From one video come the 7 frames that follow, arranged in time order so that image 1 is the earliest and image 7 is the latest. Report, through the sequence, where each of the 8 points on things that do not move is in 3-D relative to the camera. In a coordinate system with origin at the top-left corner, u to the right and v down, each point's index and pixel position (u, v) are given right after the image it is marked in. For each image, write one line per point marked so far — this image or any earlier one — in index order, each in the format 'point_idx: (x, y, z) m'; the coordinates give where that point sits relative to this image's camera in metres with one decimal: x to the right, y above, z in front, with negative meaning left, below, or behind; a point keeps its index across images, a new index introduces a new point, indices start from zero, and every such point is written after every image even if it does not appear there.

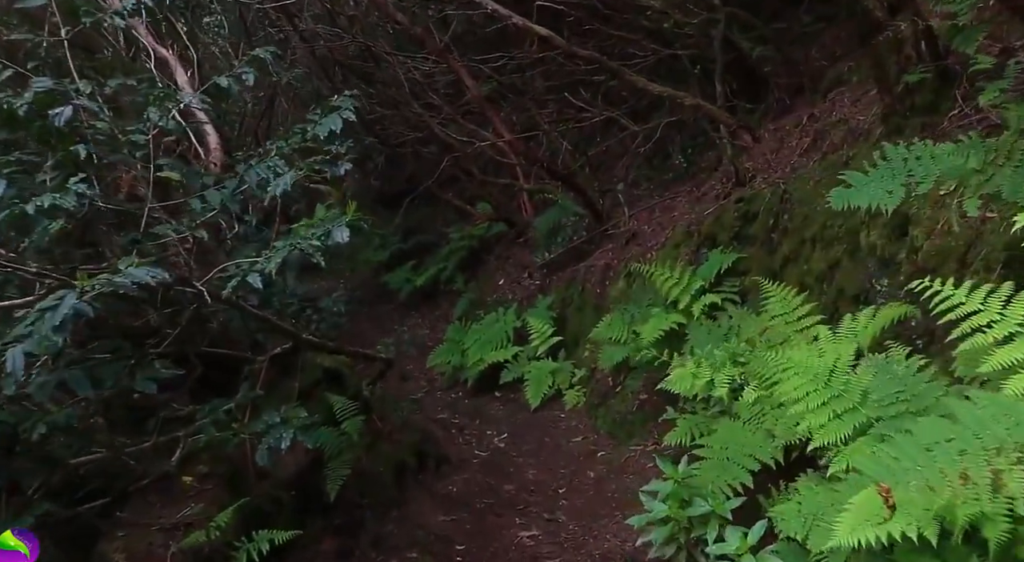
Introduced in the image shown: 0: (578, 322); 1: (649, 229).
0: (+0.7, -0.4, +9.8) m
1: (+1.5, +0.6, +9.7) m
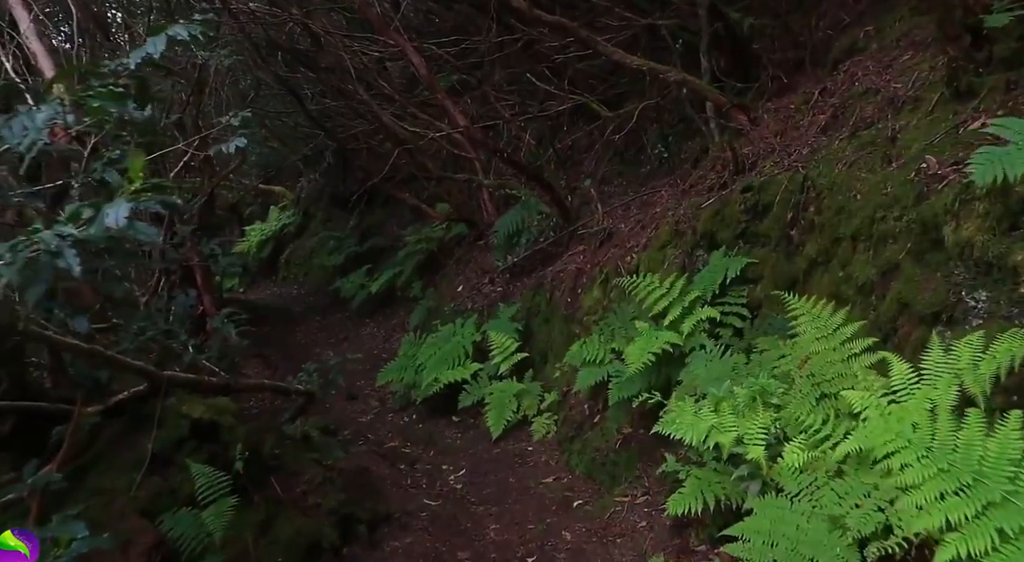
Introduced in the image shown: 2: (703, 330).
0: (+0.3, -0.5, +8.5) m
1: (+1.1, +0.5, +8.4) m
2: (+1.1, -0.3, +5.3) m
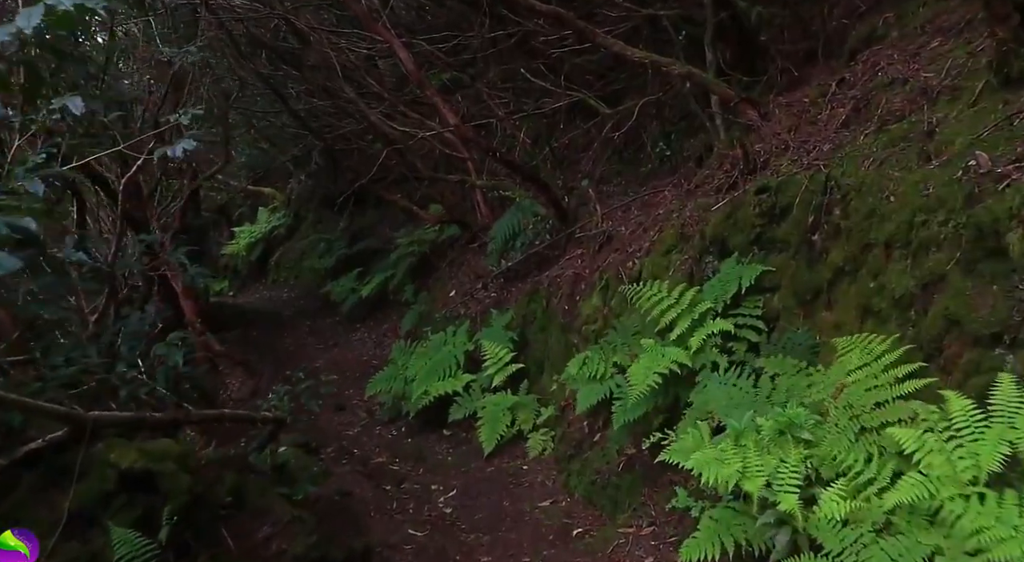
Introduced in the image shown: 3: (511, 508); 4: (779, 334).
0: (+0.3, -0.6, +8.0) m
1: (+1.0, +0.4, +8.0) m
2: (+1.1, -0.4, +4.8) m
3: (0.0, -1.5, +6.0) m
4: (+1.4, -0.3, +4.7) m
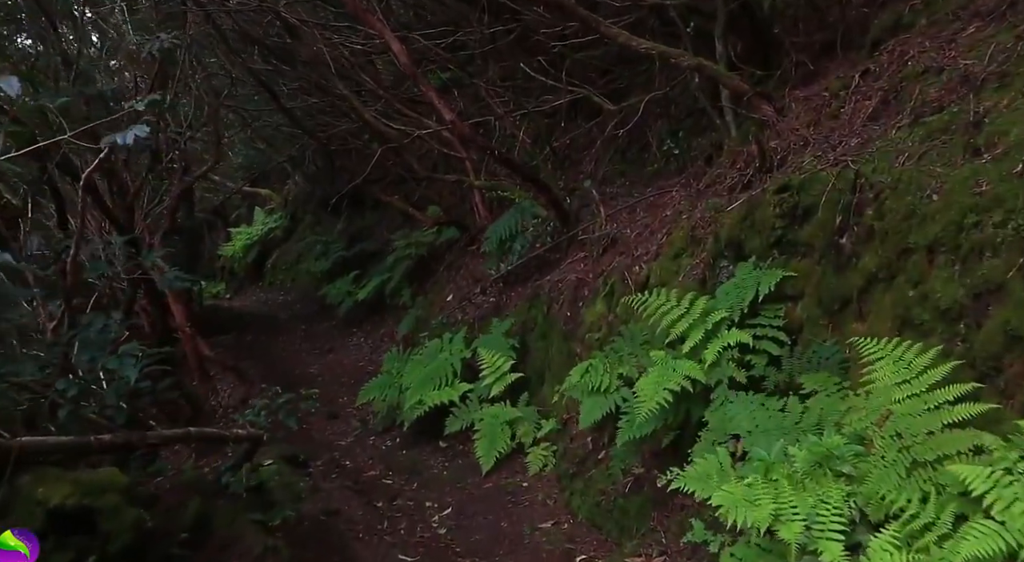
0: (+0.3, -0.6, +7.6) m
1: (+1.0, +0.4, +7.5) m
2: (+1.1, -0.4, +4.4) m
3: (0.0, -1.5, +5.6) m
4: (+1.4, -0.3, +4.3) m
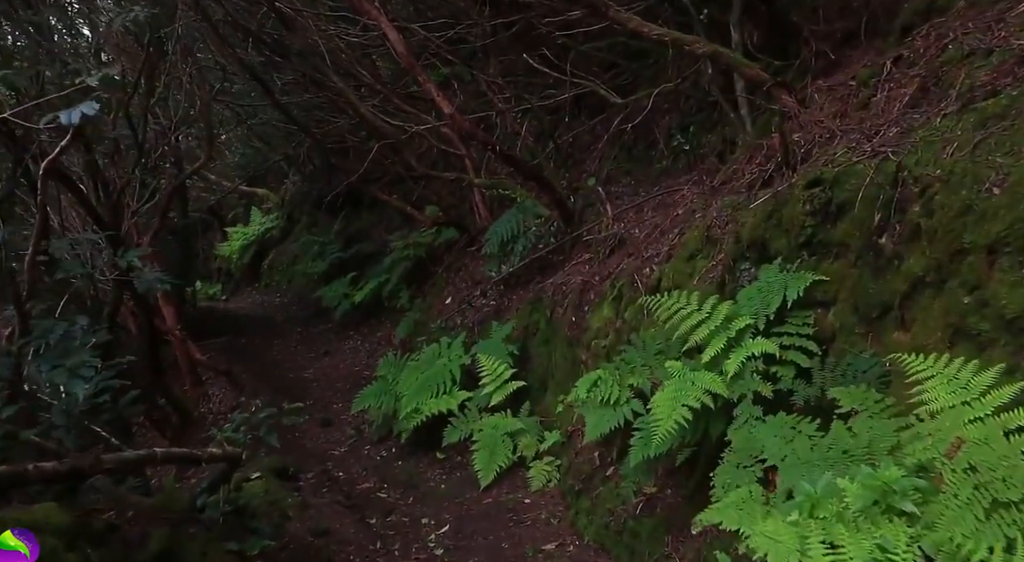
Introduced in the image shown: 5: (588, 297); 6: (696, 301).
0: (+0.3, -0.6, +7.2) m
1: (+1.0, +0.4, +7.1) m
2: (+1.1, -0.4, +4.0) m
3: (0.0, -1.6, +5.2) m
4: (+1.4, -0.3, +3.9) m
5: (+0.6, -0.1, +7.1) m
6: (+0.9, -0.1, +4.6) m
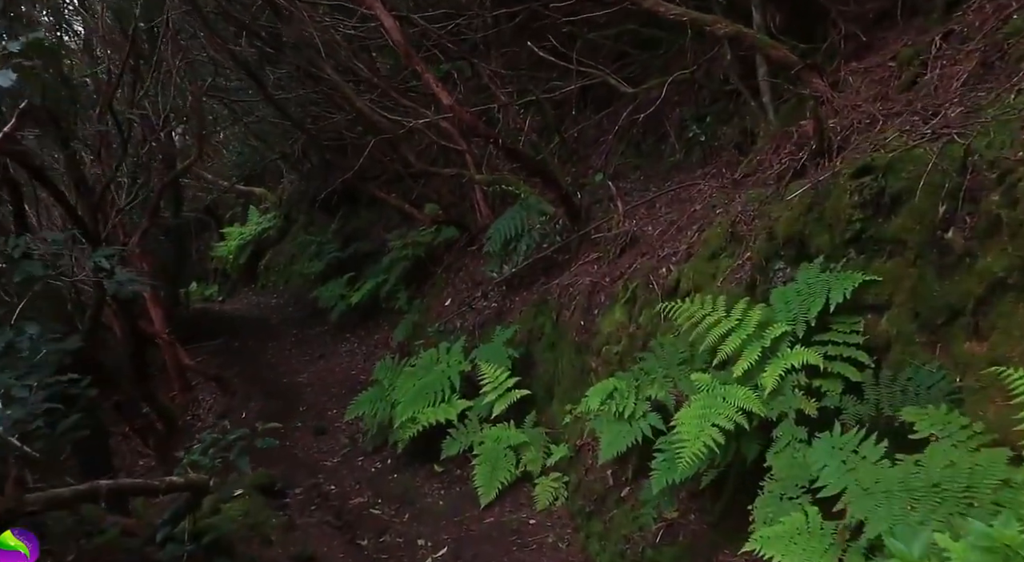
0: (+0.3, -0.6, +6.7) m
1: (+1.1, +0.4, +6.6) m
2: (+1.1, -0.4, +3.5) m
3: (0.0, -1.6, +4.7) m
4: (+1.4, -0.3, +3.4) m
5: (+0.6, -0.1, +6.6) m
6: (+1.0, -0.1, +4.1) m
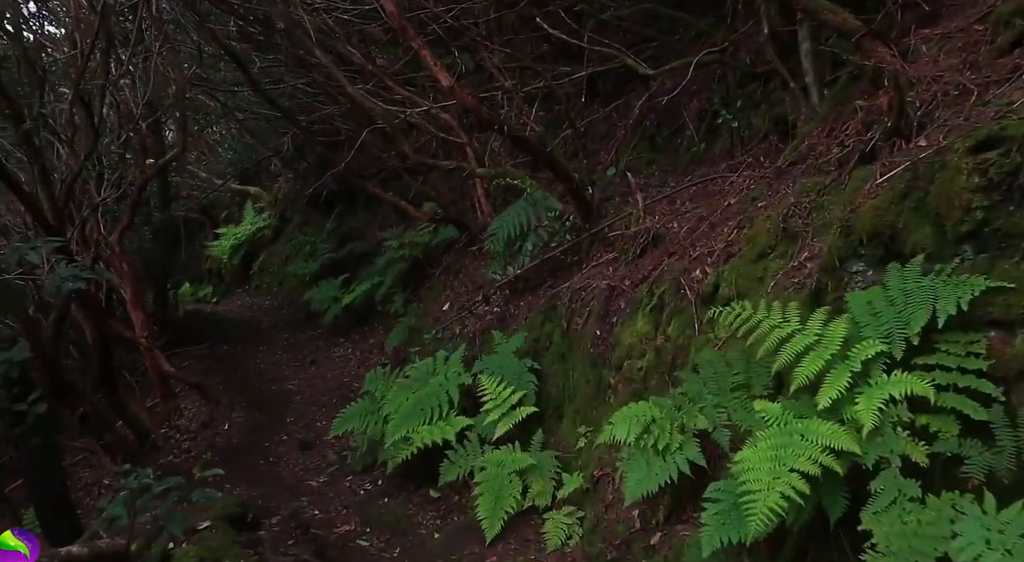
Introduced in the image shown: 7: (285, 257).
0: (+0.3, -0.7, +5.9) m
1: (+1.1, +0.3, +5.8) m
2: (+1.2, -0.4, +2.7) m
3: (+0.1, -1.6, +3.8) m
4: (+1.5, -0.4, +2.6) m
5: (+0.7, -0.2, +5.8) m
6: (+1.0, -0.1, +3.3) m
7: (-3.7, +0.4, +14.1) m
